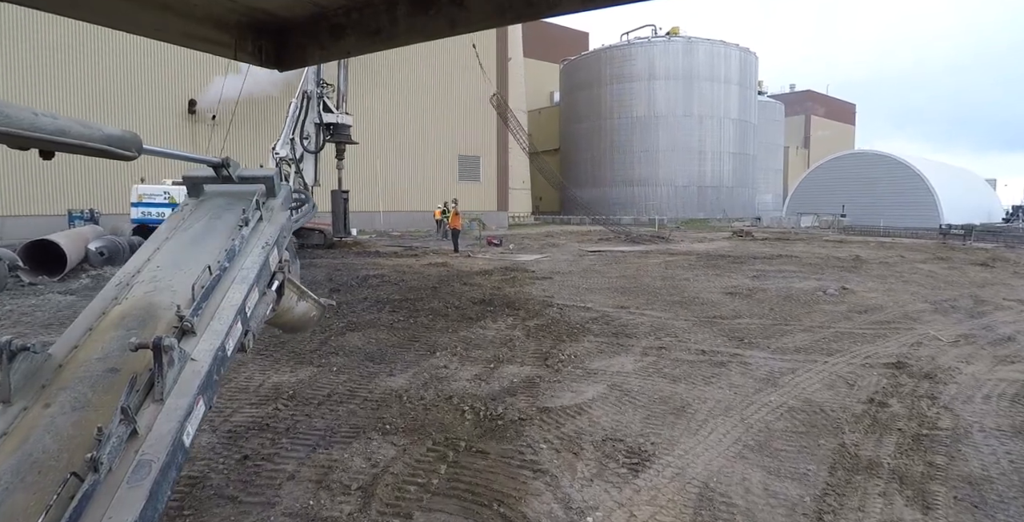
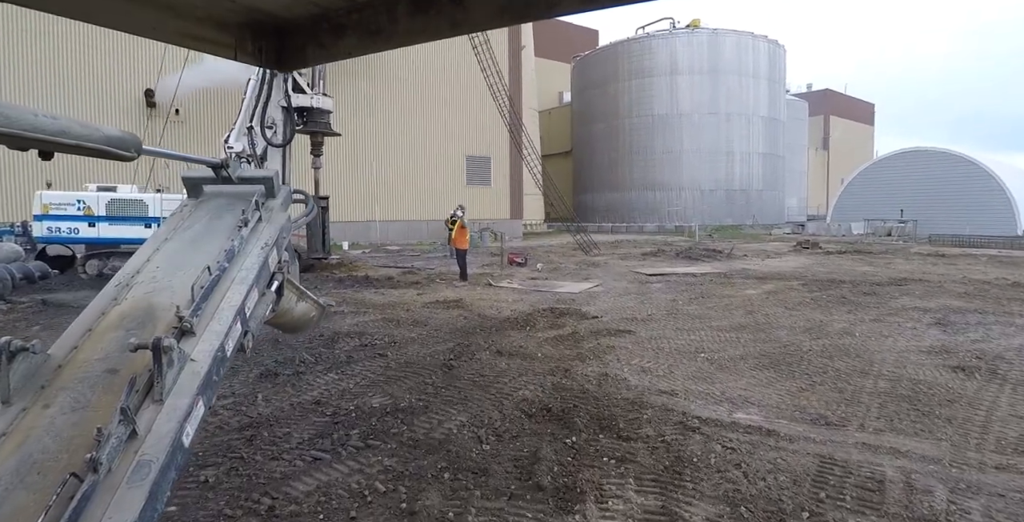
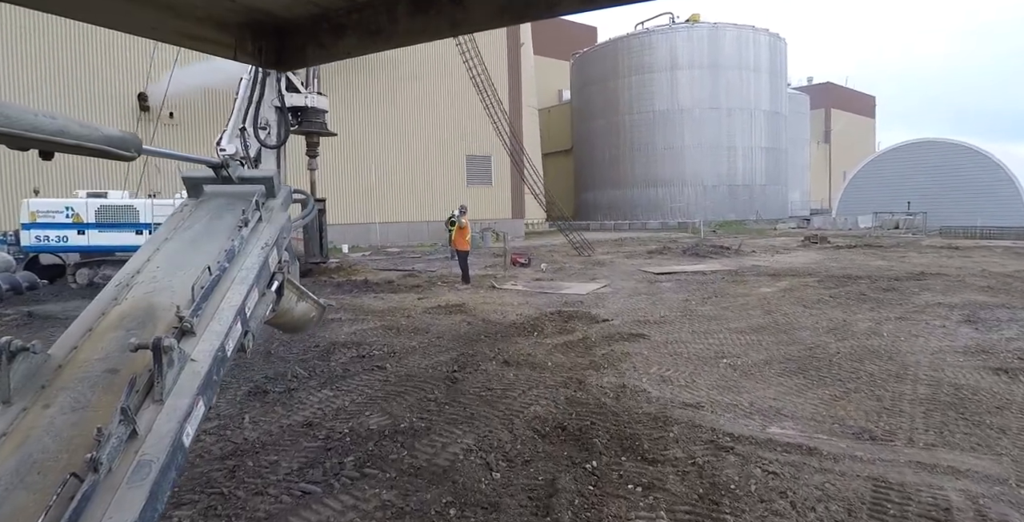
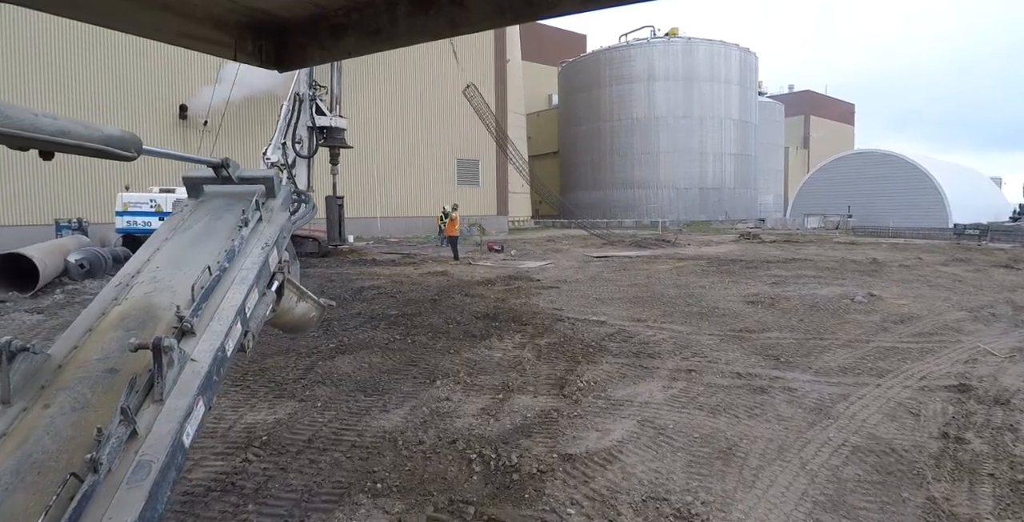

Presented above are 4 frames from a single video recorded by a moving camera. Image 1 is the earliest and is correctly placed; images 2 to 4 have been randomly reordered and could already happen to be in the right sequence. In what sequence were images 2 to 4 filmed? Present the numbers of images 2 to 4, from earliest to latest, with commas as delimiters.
4, 2, 3
